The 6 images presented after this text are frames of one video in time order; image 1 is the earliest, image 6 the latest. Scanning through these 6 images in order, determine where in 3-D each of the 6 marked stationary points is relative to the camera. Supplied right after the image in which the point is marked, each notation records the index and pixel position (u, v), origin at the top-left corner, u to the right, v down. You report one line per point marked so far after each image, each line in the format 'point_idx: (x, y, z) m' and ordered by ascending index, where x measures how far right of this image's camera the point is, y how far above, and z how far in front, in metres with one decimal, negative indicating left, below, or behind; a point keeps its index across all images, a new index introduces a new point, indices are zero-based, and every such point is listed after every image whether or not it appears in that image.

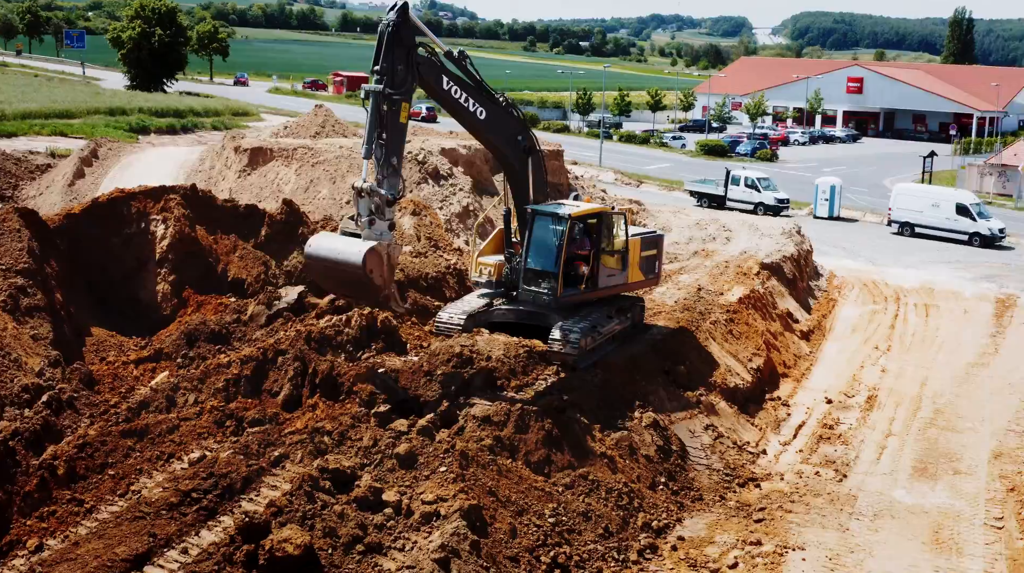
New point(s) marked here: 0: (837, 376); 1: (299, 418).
0: (+6.0, -1.6, +18.1) m
1: (-2.2, -1.3, +10.2) m
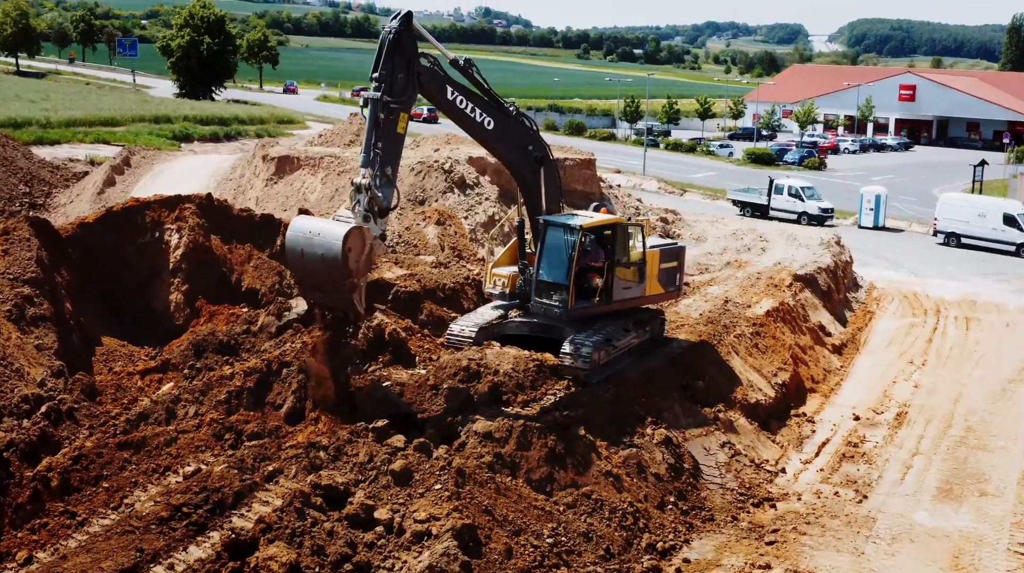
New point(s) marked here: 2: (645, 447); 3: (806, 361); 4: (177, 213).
0: (+6.3, -1.8, +17.6) m
1: (-2.2, -1.5, +10.0) m
2: (+1.5, -1.8, +11.1) m
3: (+5.4, -1.3, +18.0) m
4: (-4.7, +1.0, +13.8) m
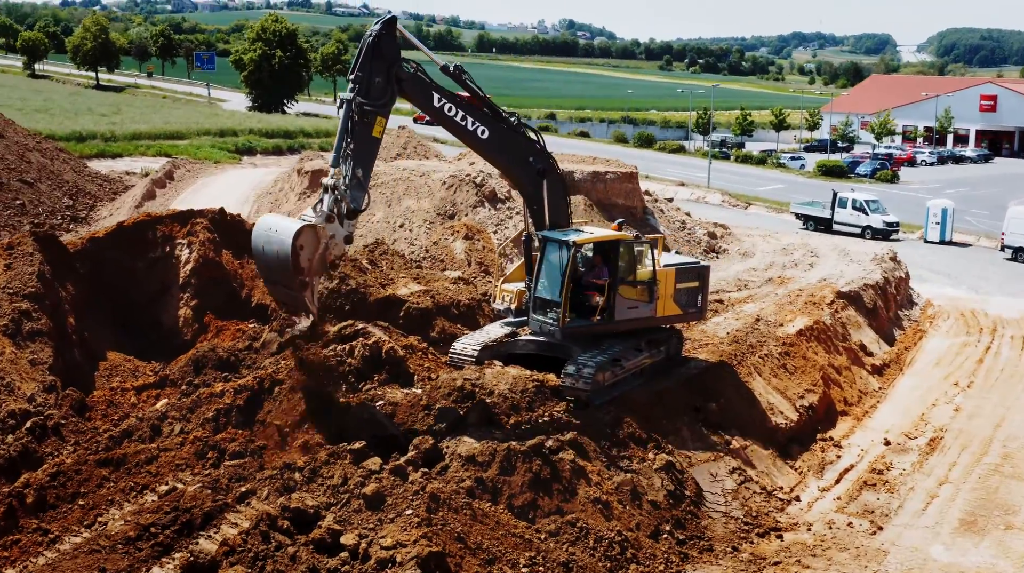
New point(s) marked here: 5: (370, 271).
0: (+6.7, -2.2, +16.9) m
1: (-2.3, -1.6, +9.9) m
2: (+1.4, -2.0, +10.7) m
3: (+5.8, -1.6, +17.3) m
4: (-4.5, +0.8, +13.8) m
5: (-2.2, +0.2, +15.5) m
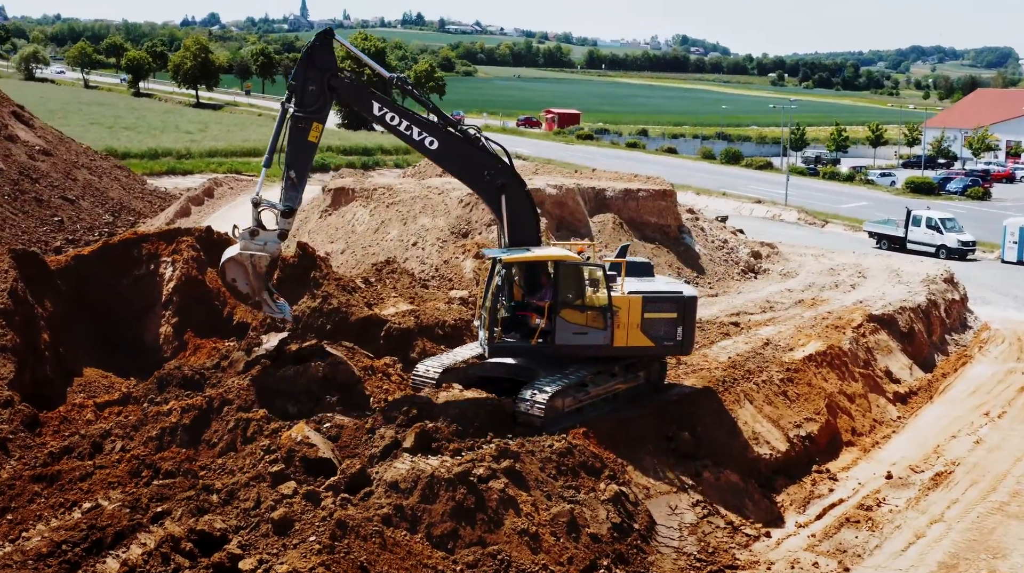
0: (+6.6, -2.6, +16.1) m
1: (-3.0, -1.9, +9.9) m
2: (+0.8, -2.3, +10.4) m
3: (+5.7, -2.0, +16.6) m
4: (-4.8, +0.6, +14.1) m
5: (-2.4, 0.0, +15.6) m
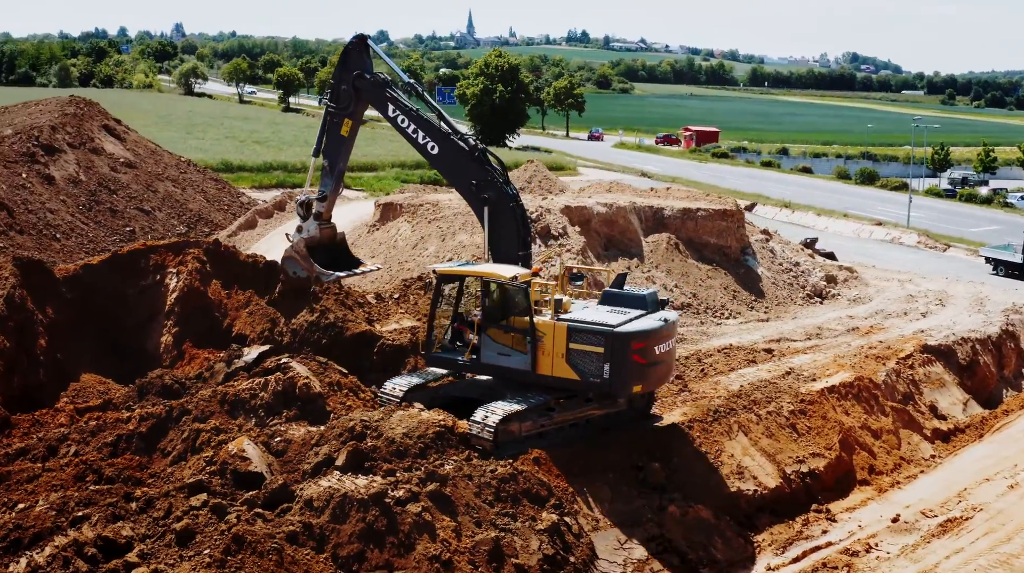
0: (+6.6, -3.0, +15.0) m
1: (-3.7, -2.0, +10.3) m
2: (+0.1, -2.5, +10.2) m
3: (+5.8, -2.5, +15.7) m
4: (-4.9, +0.4, +14.6) m
5: (-2.3, -0.3, +15.8) m
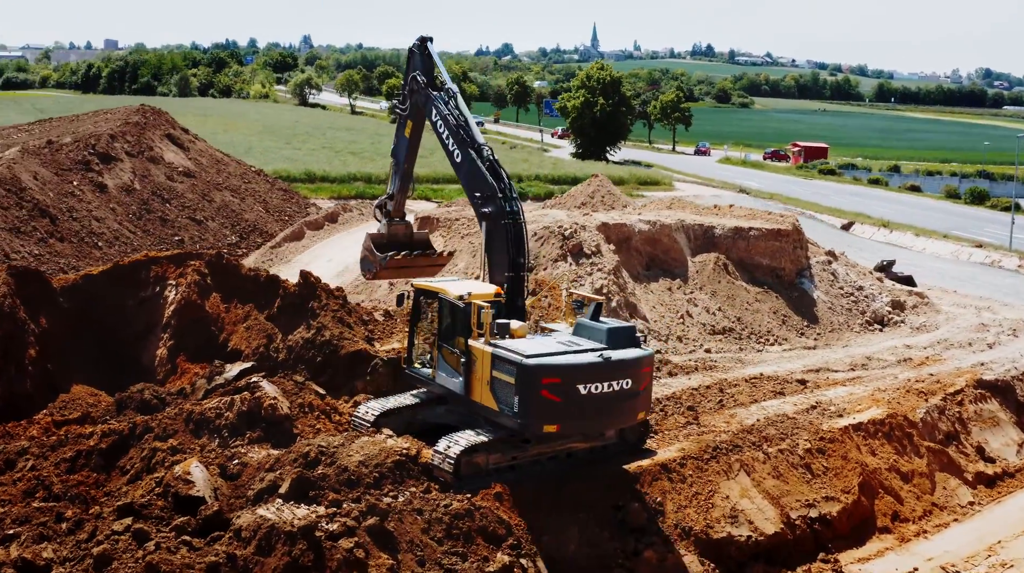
0: (+6.5, -3.5, +13.8) m
1: (-4.2, -2.2, +10.1) m
2: (-0.4, -2.8, +9.7) m
3: (+5.8, -3.0, +14.5) m
4: (-4.8, +0.2, +14.6) m
5: (-2.2, -0.6, +15.4) m
